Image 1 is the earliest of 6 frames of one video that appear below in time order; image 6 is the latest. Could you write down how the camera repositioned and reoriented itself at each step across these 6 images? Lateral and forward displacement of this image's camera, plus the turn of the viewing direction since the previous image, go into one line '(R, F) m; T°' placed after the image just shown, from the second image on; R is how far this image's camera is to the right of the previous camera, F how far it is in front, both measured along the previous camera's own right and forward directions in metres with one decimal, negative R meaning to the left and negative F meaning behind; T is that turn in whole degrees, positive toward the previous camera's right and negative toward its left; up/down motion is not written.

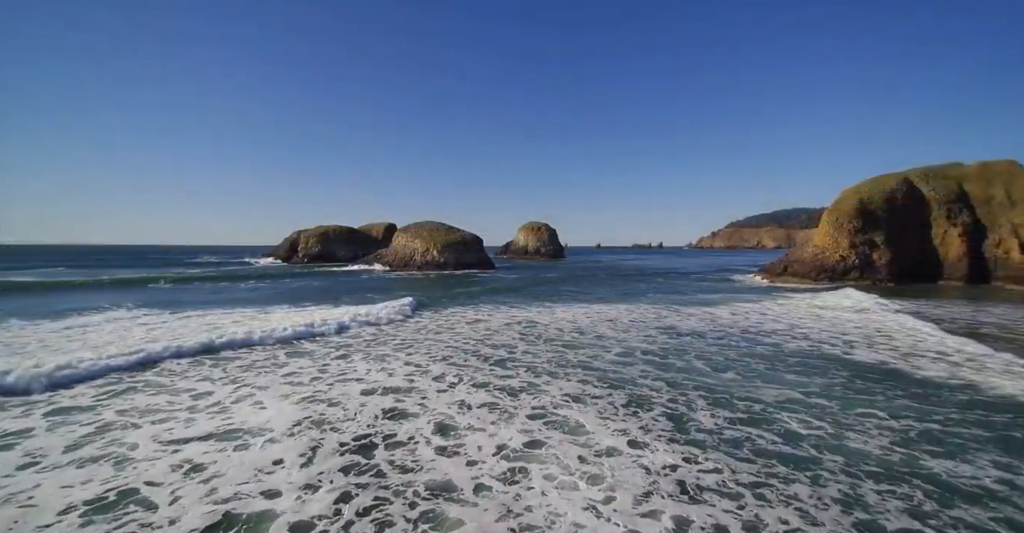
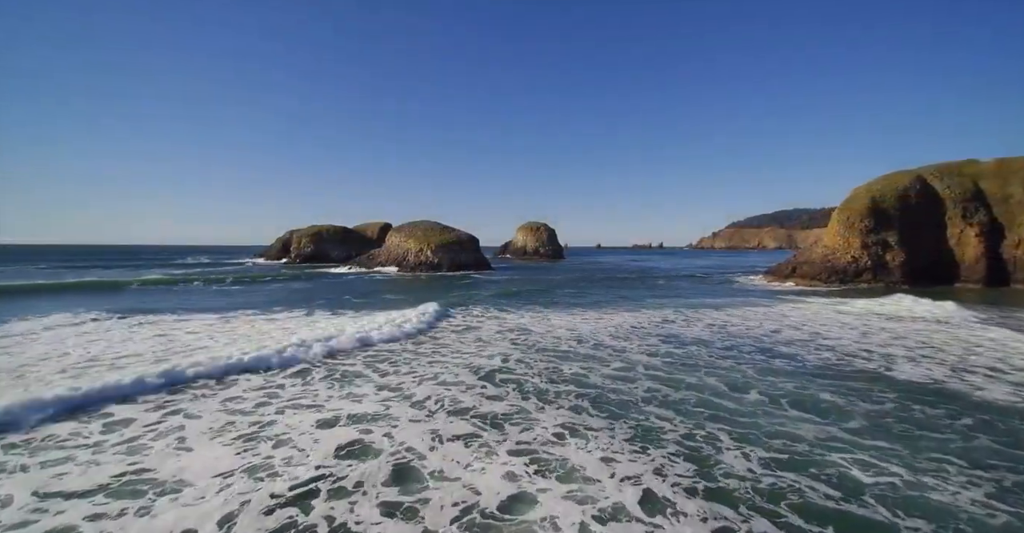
(+0.2, +1.6) m; 0°
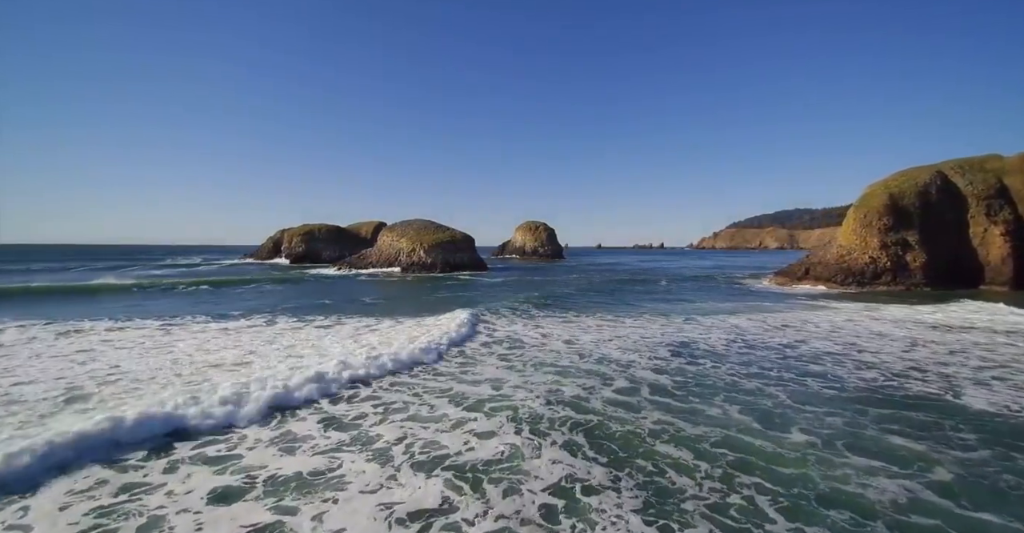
(+0.3, +2.0) m; 0°
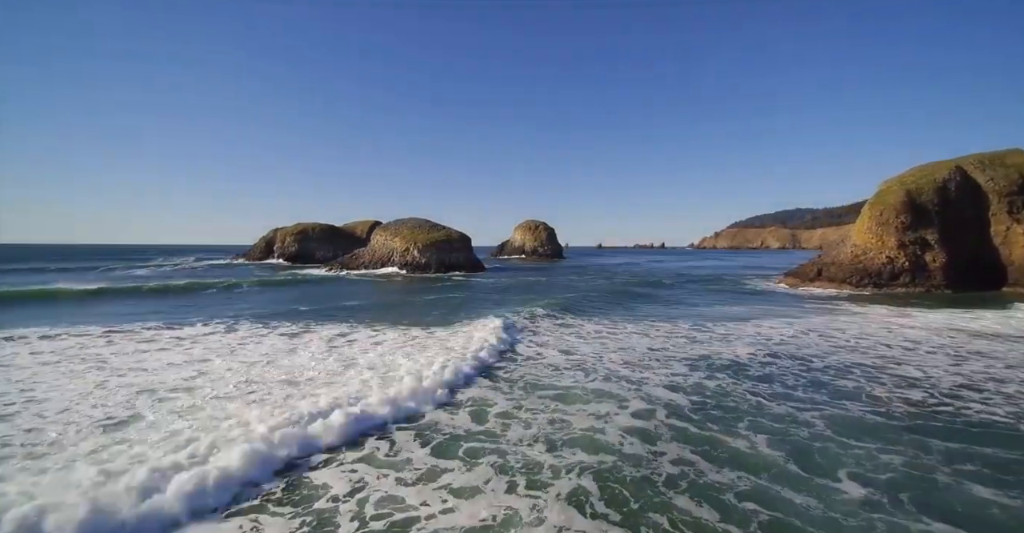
(+0.2, +1.6) m; 0°
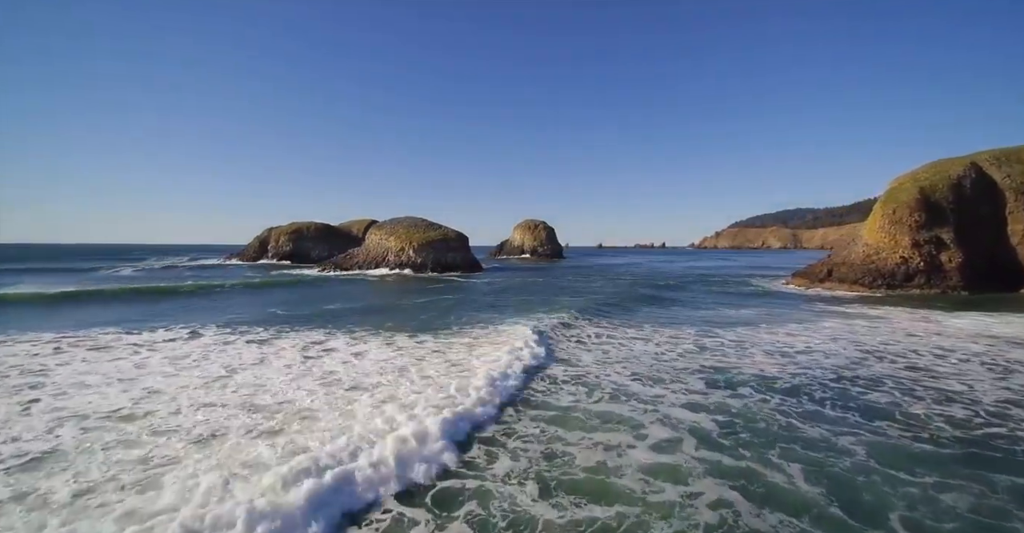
(+0.1, +1.2) m; 0°
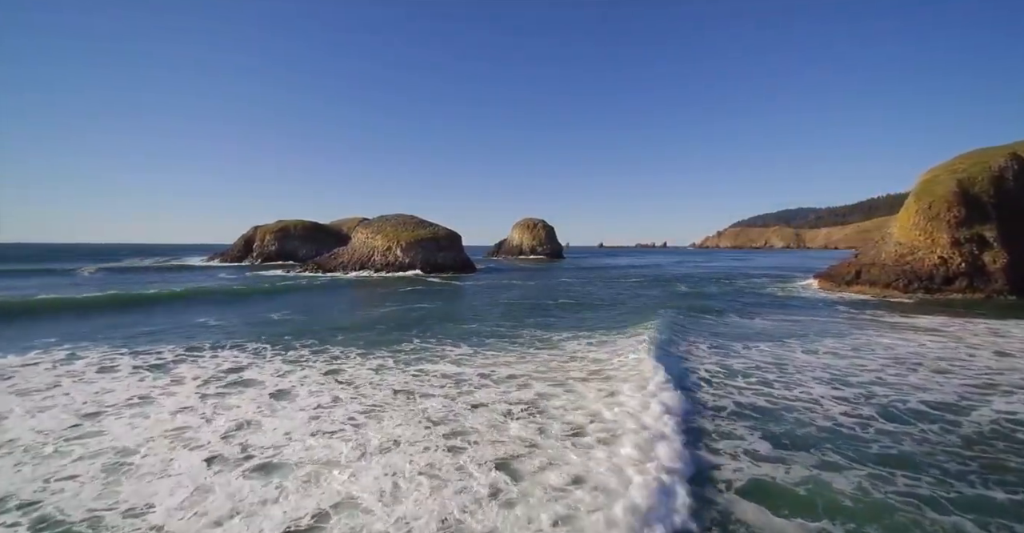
(+0.3, +2.8) m; 0°
